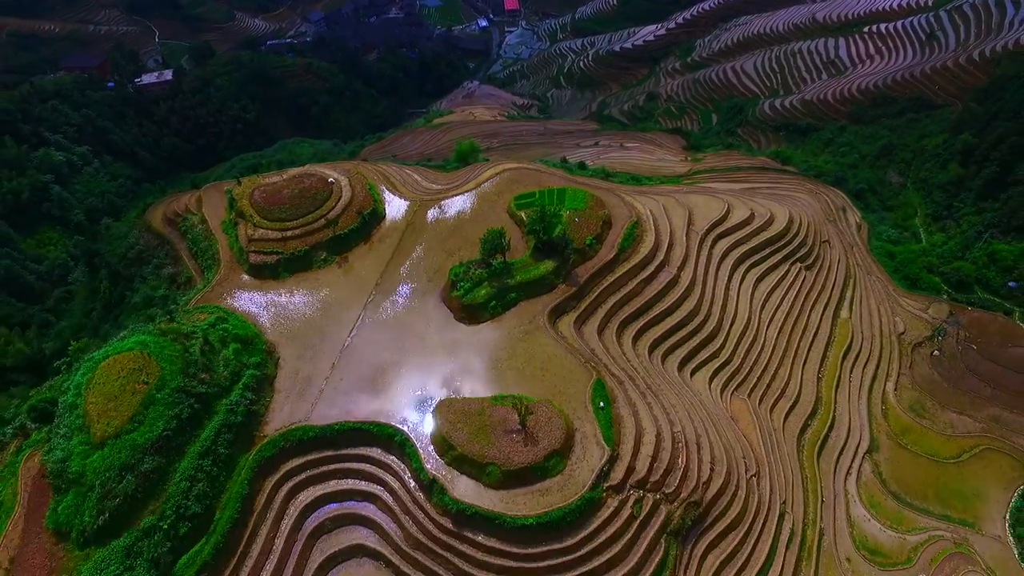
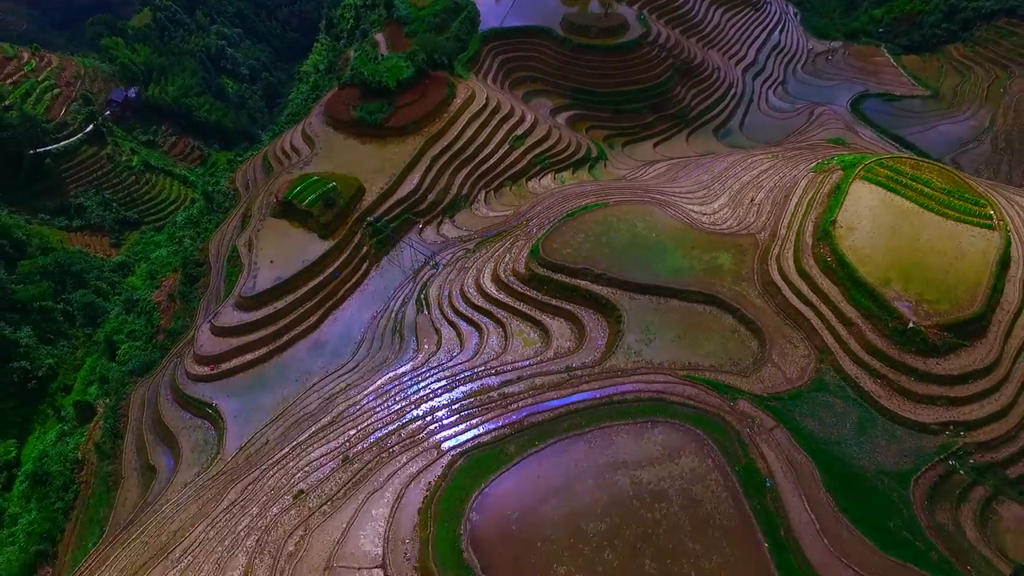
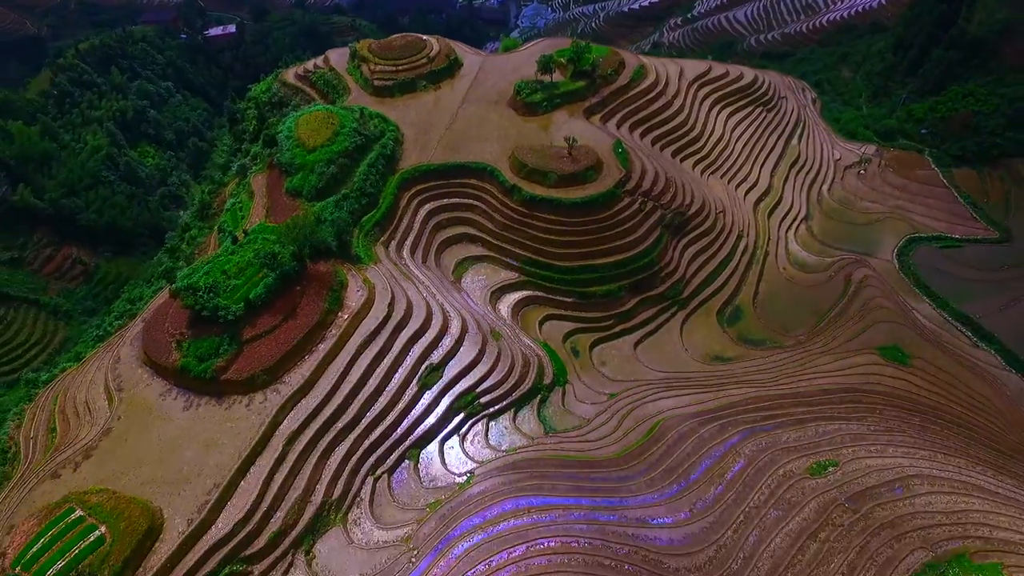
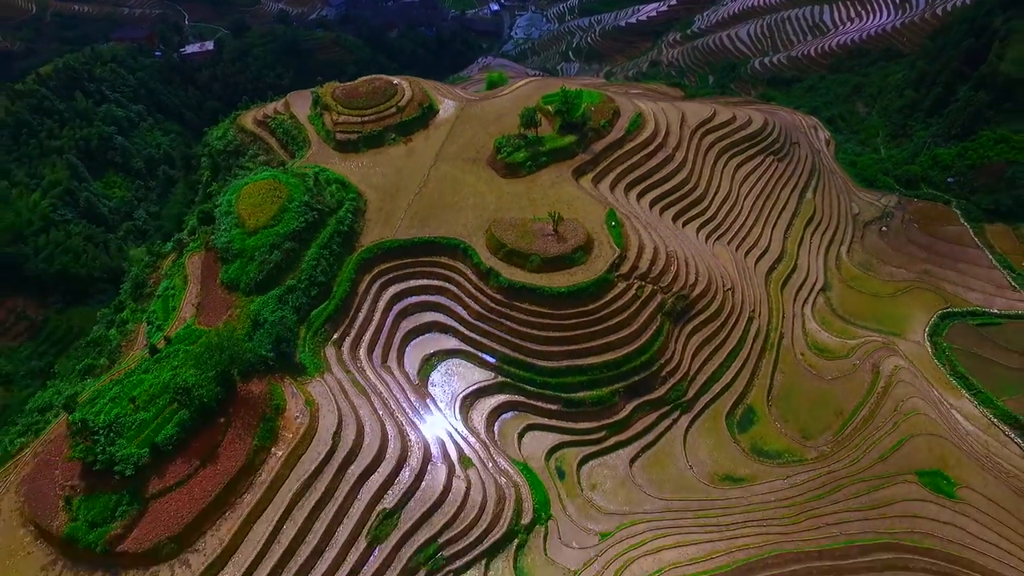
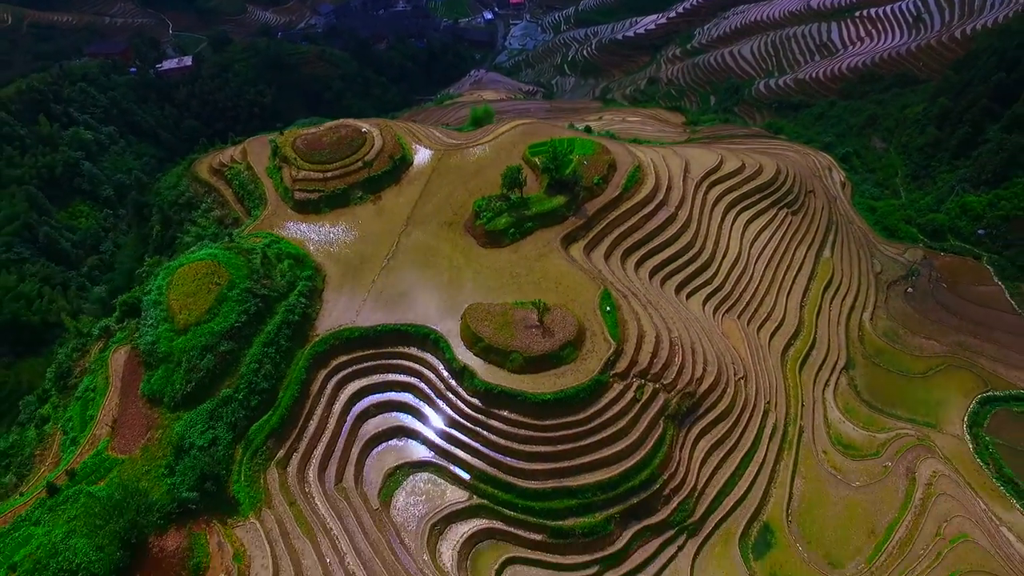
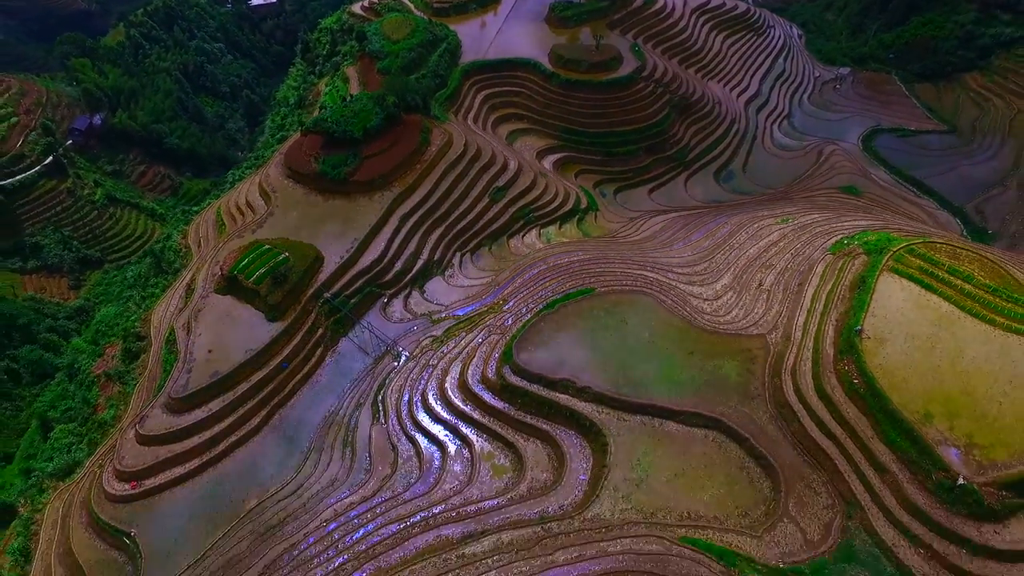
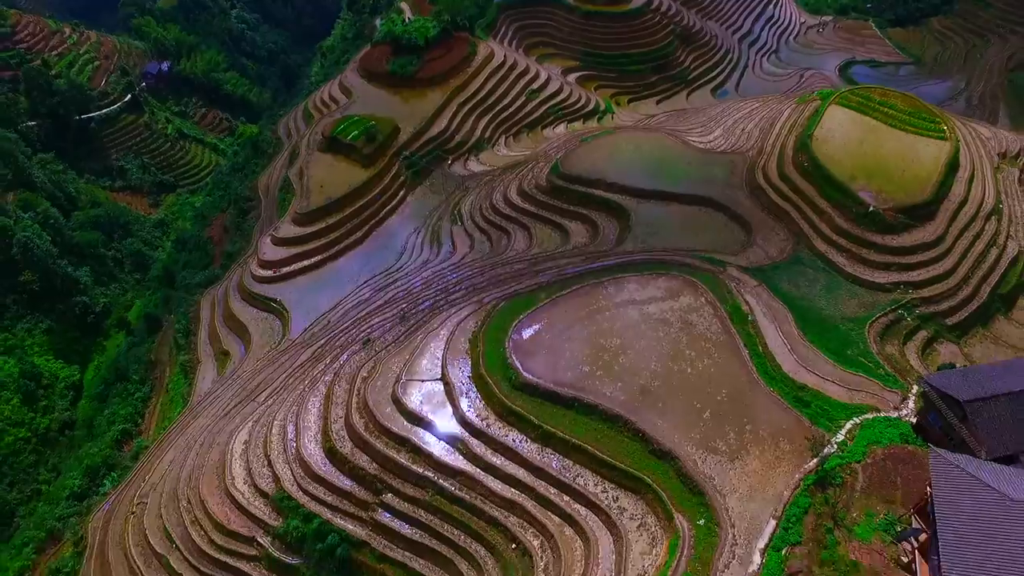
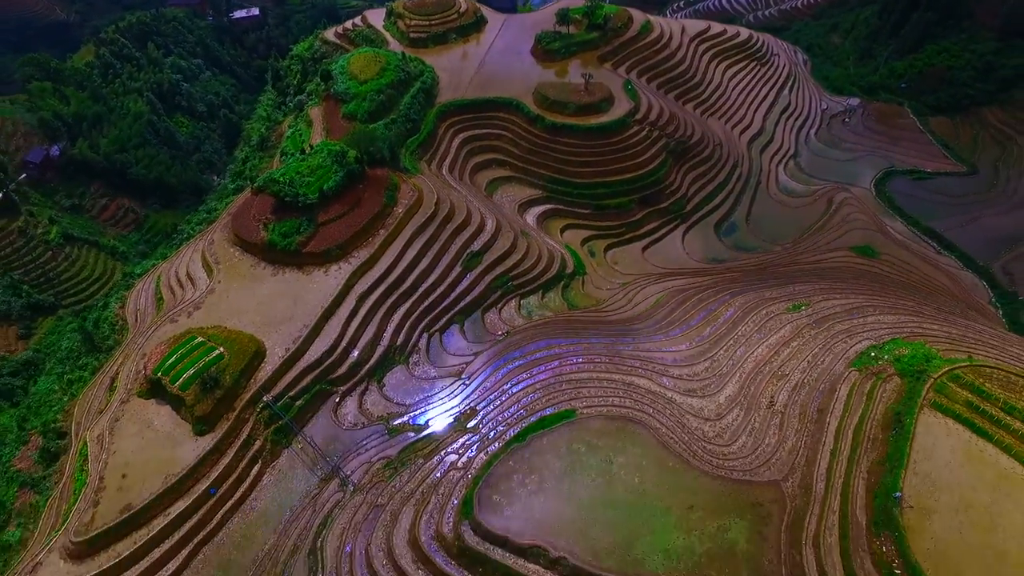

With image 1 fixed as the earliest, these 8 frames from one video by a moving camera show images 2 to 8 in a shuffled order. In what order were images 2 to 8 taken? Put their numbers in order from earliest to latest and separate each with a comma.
5, 4, 3, 8, 6, 2, 7
